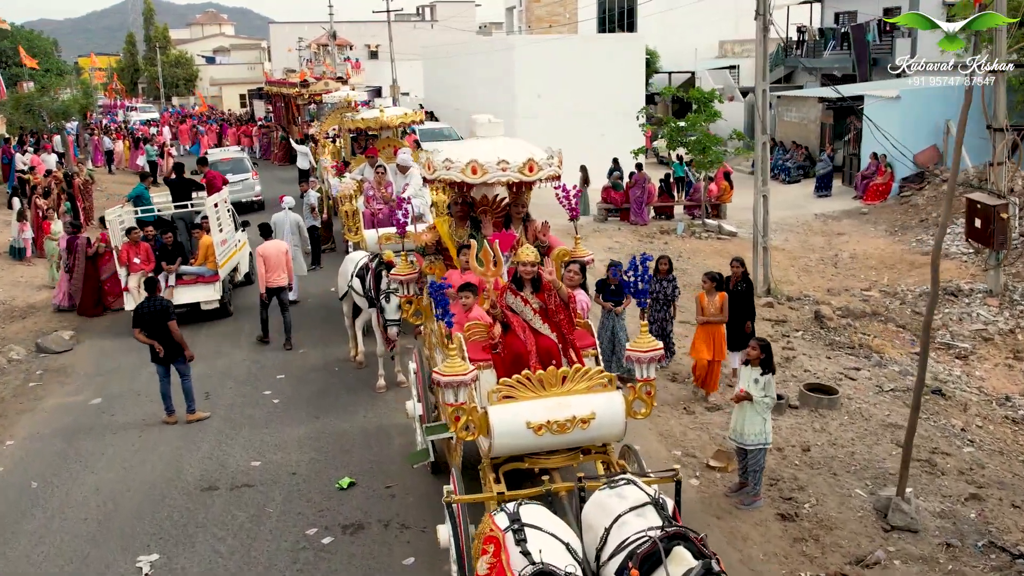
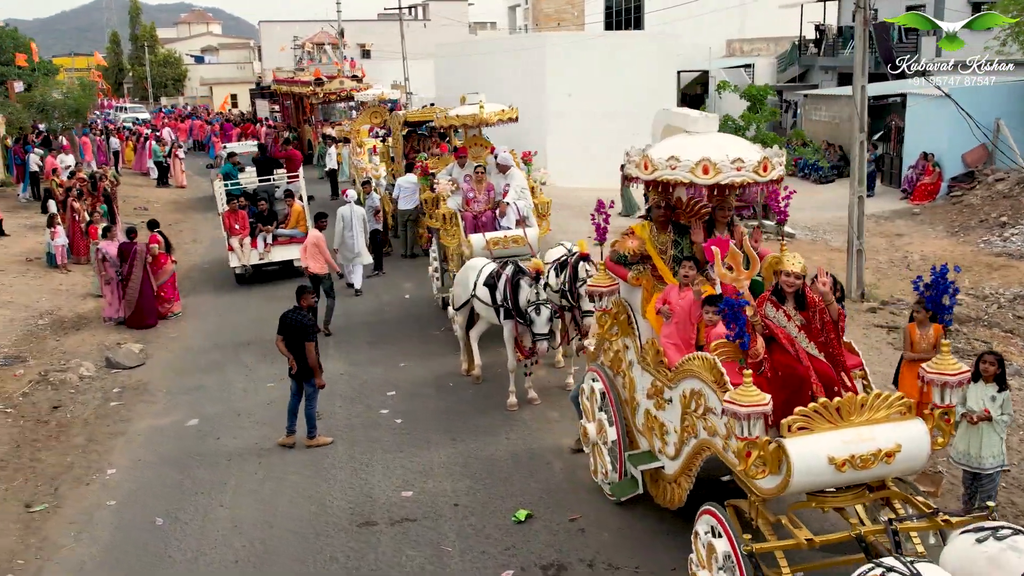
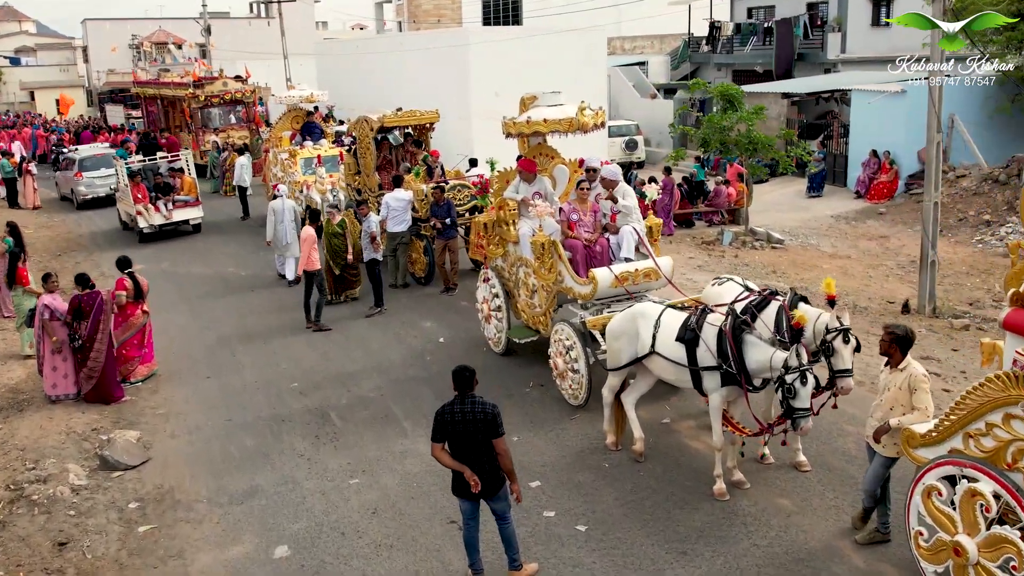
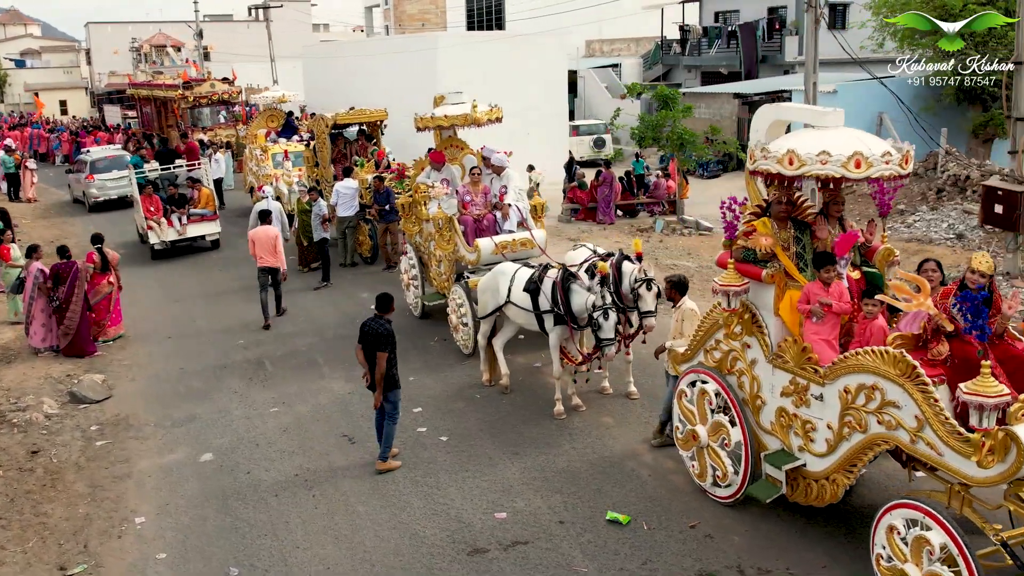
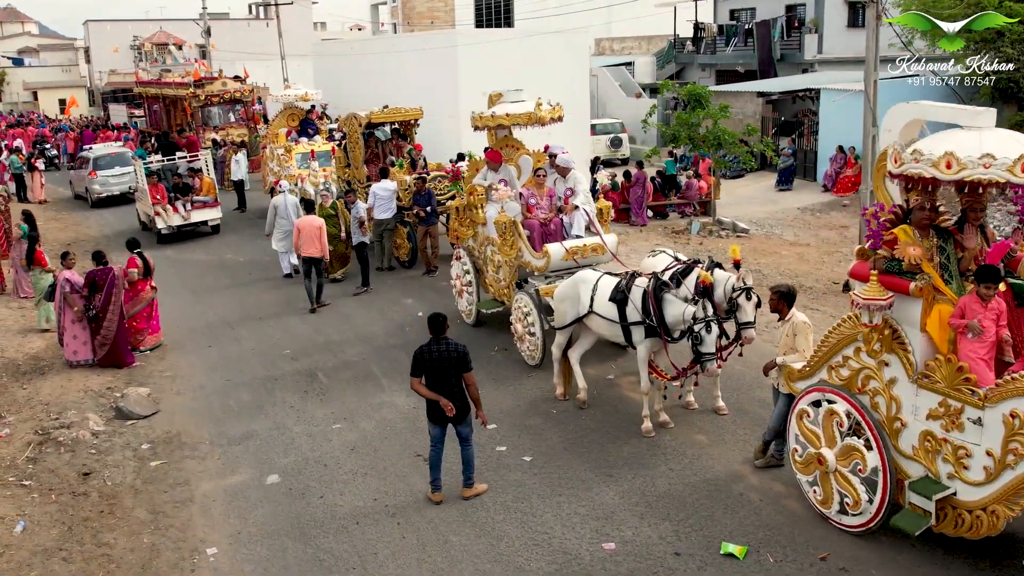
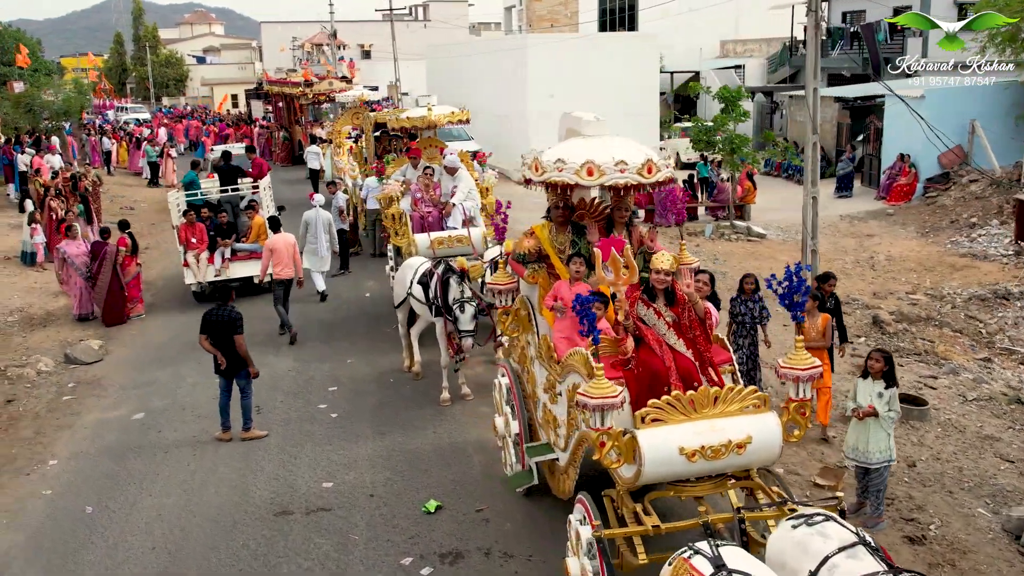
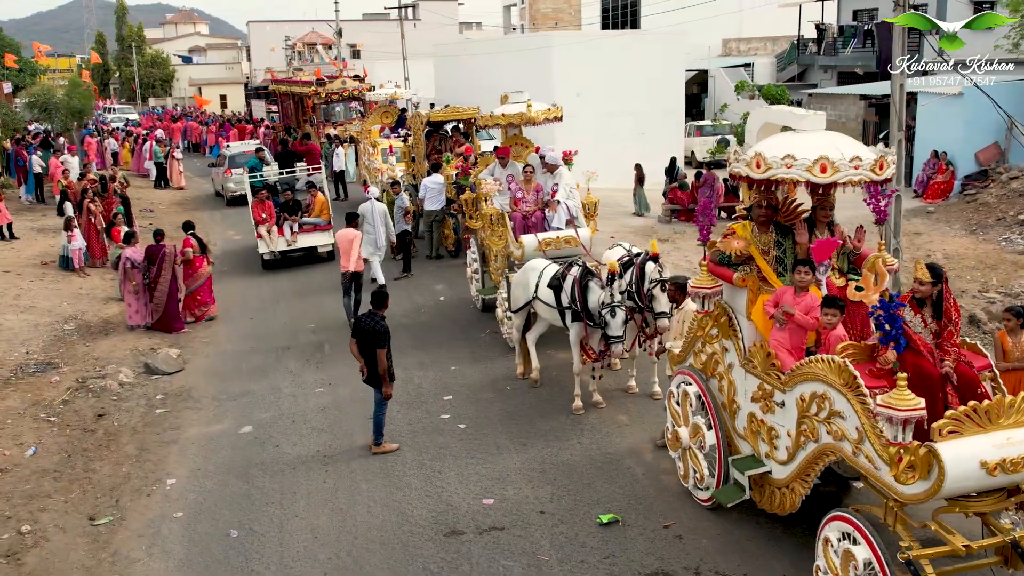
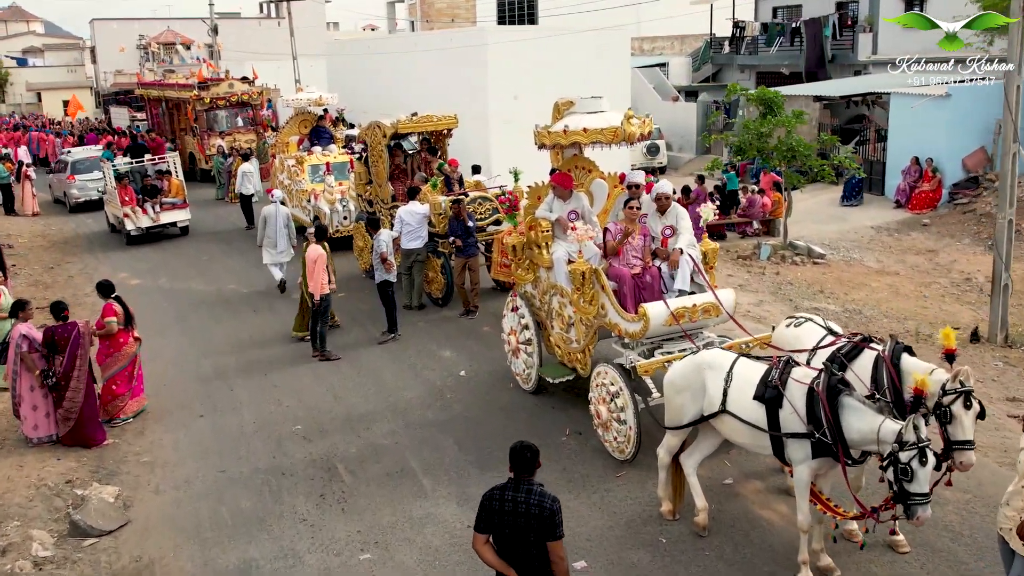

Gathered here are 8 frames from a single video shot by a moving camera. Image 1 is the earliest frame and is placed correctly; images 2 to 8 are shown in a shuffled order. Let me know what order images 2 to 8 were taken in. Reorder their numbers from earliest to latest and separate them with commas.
6, 2, 7, 4, 5, 3, 8
